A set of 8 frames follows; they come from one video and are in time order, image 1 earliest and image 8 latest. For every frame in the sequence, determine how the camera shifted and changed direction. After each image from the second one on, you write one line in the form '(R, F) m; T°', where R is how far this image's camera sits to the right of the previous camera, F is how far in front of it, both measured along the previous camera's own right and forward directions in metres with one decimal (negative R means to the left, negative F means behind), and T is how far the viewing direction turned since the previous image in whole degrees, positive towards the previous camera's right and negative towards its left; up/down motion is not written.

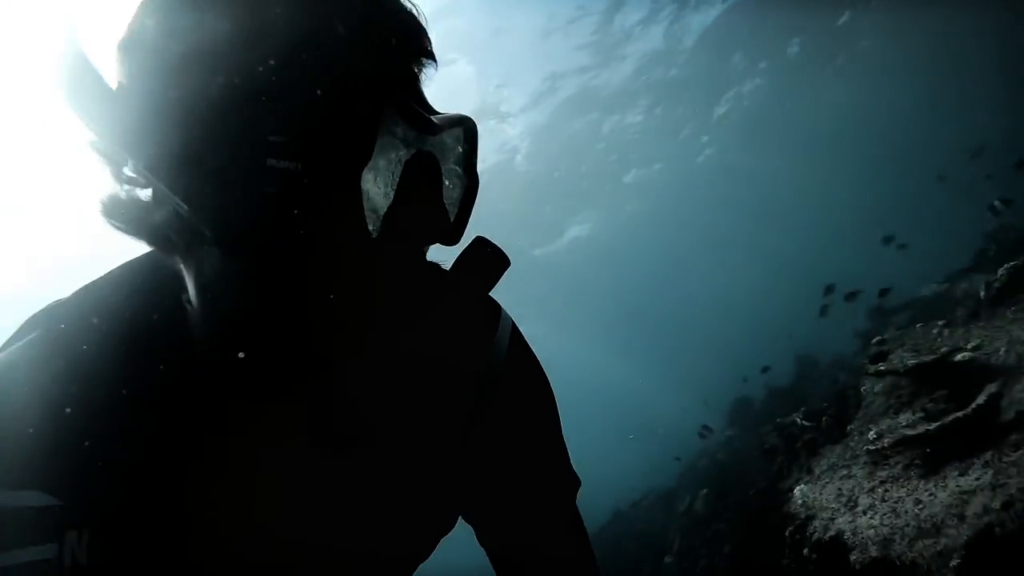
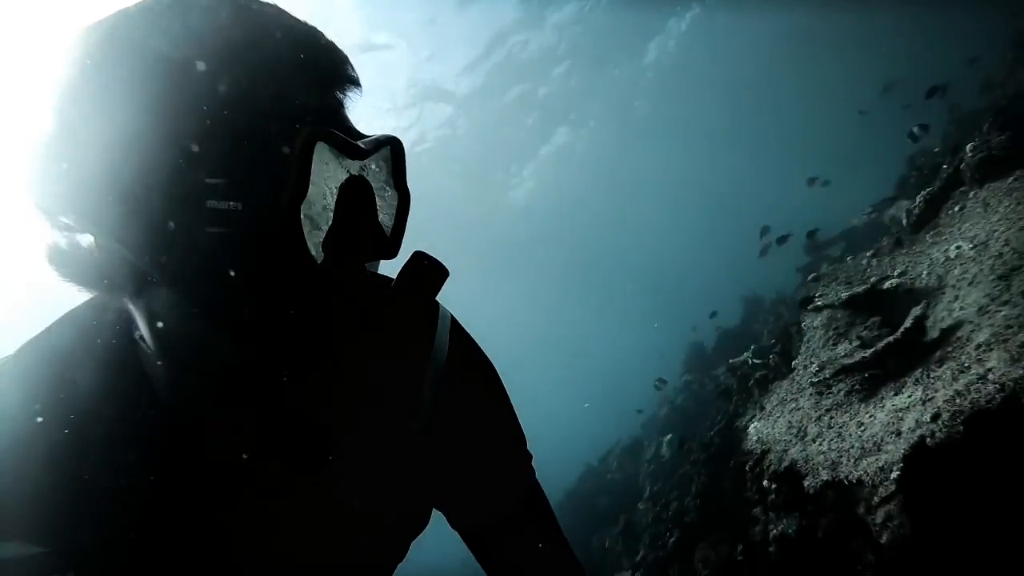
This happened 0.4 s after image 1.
(+0.3, -0.2) m; +1°
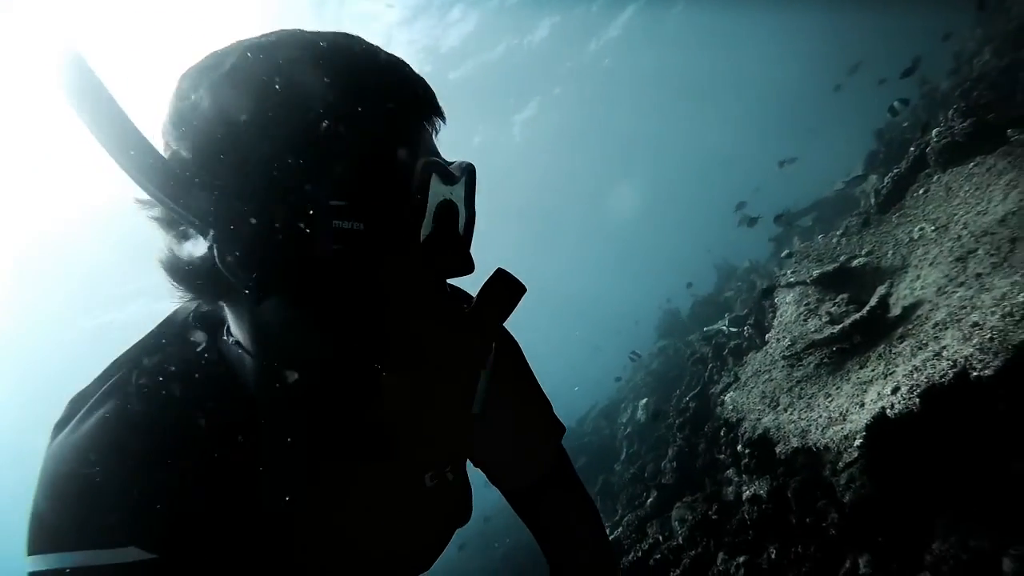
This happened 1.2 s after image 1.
(-0.1, -0.2) m; +2°
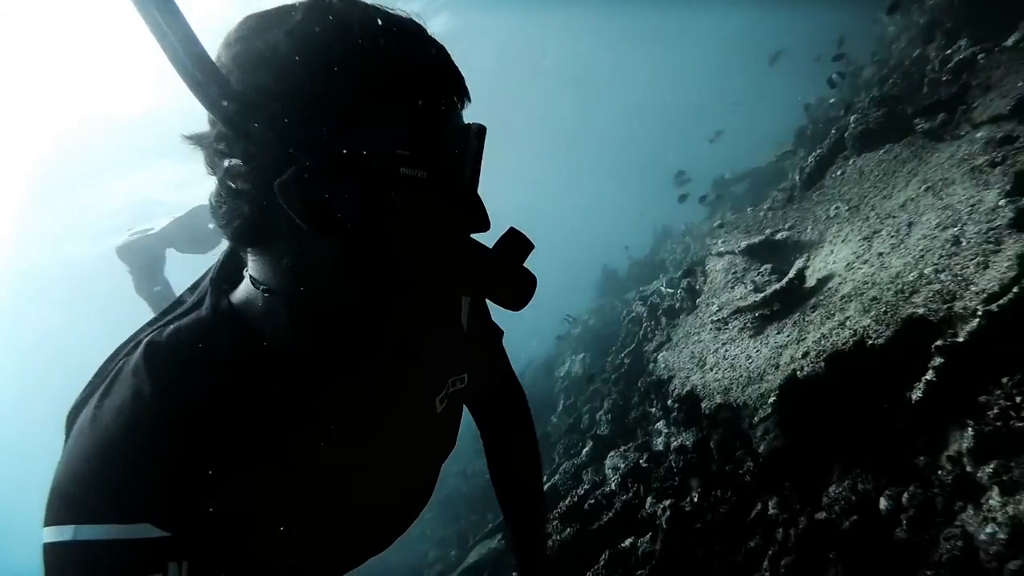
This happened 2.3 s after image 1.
(-0.1, -0.3) m; +5°
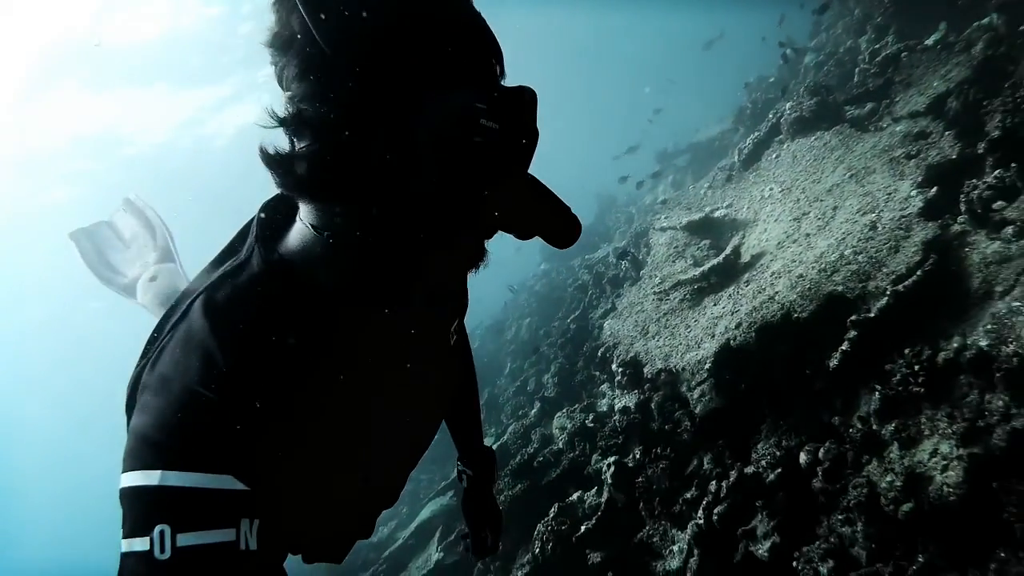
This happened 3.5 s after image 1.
(-0.1, -0.3) m; +4°
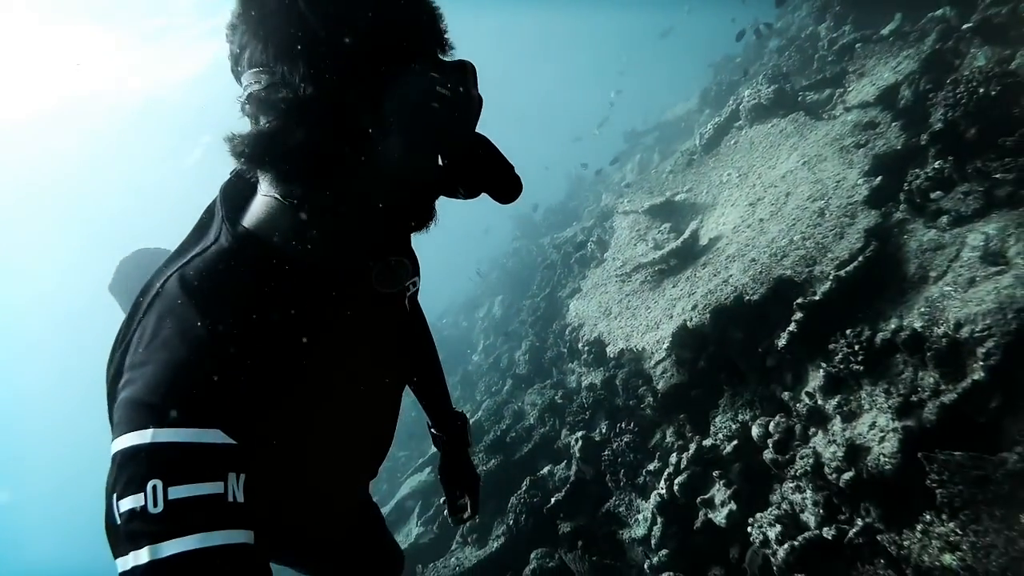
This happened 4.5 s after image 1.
(0.0, -0.2) m; +2°
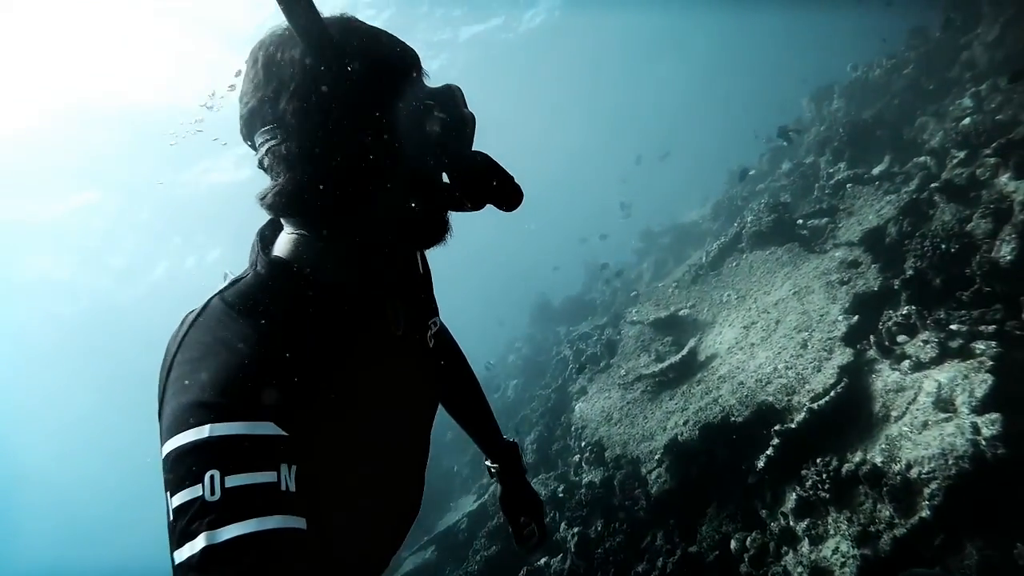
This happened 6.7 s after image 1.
(+0.1, -0.5) m; -2°
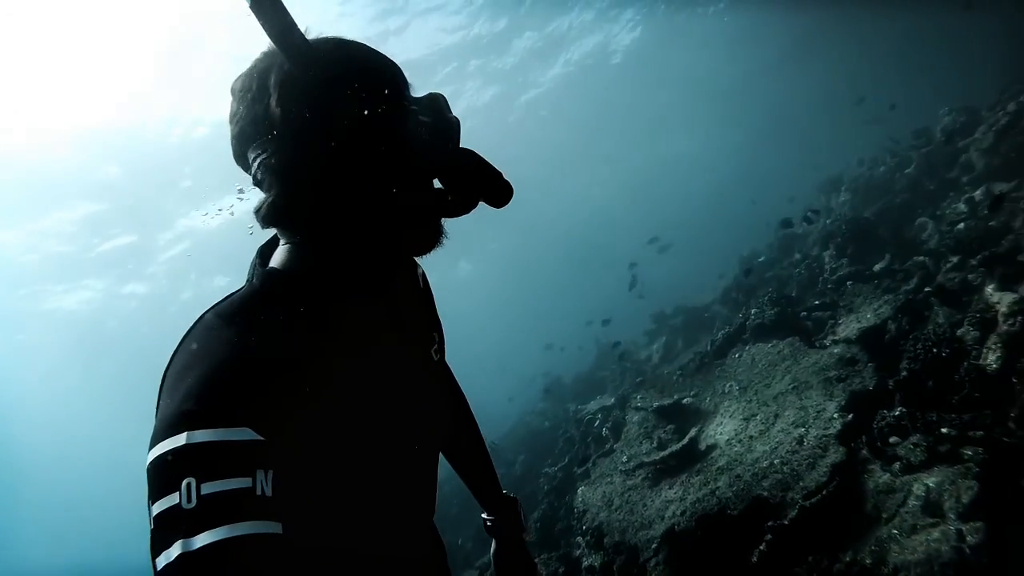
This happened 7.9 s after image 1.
(+0.1, -0.2) m; -1°
